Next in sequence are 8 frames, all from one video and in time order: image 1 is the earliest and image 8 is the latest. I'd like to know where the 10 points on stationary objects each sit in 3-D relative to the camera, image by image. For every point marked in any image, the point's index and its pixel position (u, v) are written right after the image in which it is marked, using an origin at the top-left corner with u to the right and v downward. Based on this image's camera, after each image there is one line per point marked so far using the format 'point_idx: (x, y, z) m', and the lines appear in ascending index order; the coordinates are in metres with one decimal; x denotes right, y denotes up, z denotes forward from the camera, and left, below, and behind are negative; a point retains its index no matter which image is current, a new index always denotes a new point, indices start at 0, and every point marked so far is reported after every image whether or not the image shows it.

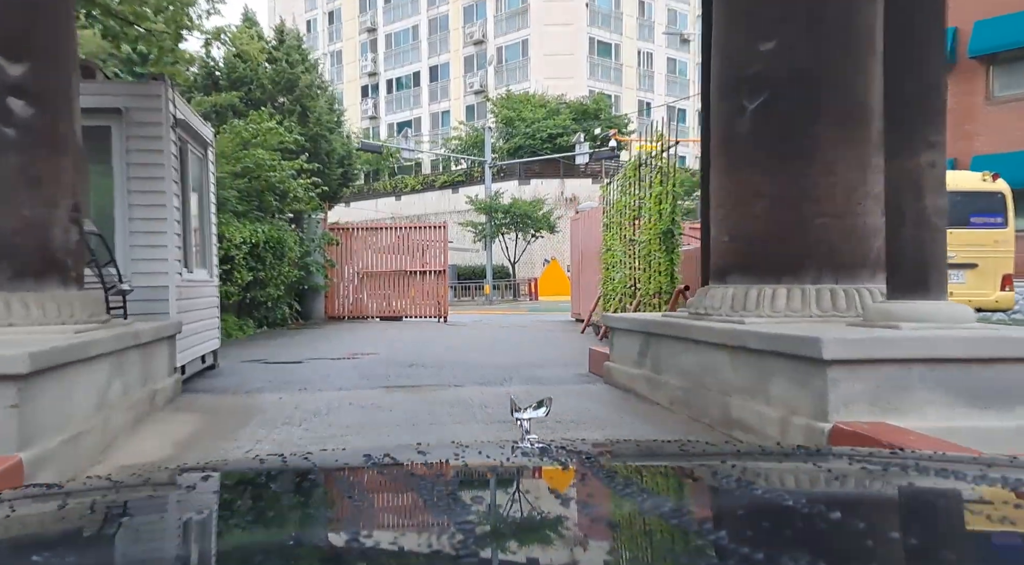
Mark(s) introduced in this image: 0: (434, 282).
0: (-1.9, 0.0, +17.8) m
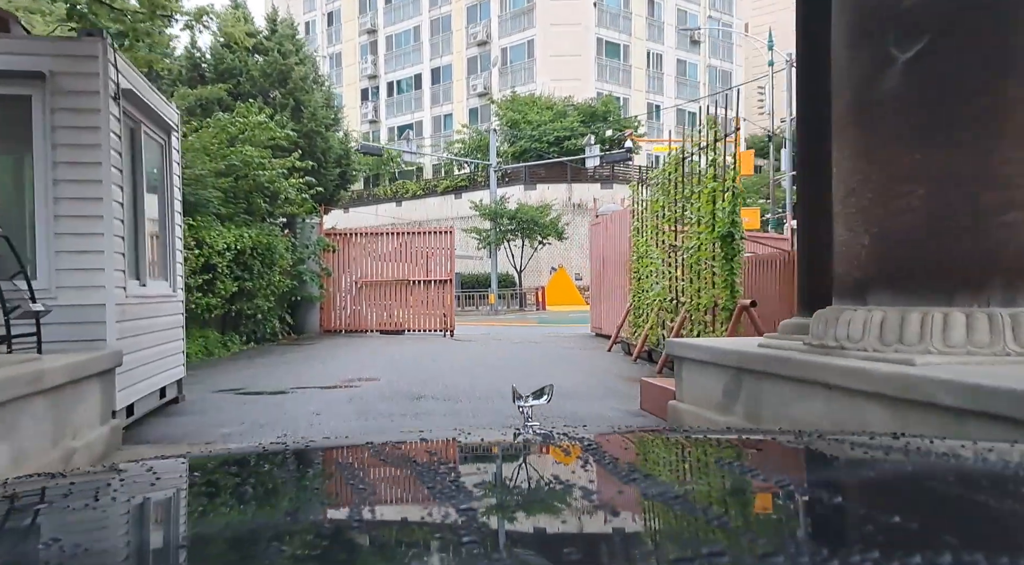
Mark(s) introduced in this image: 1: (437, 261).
0: (-1.6, -0.2, +16.3) m
1: (-1.7, +0.5, +16.3) m
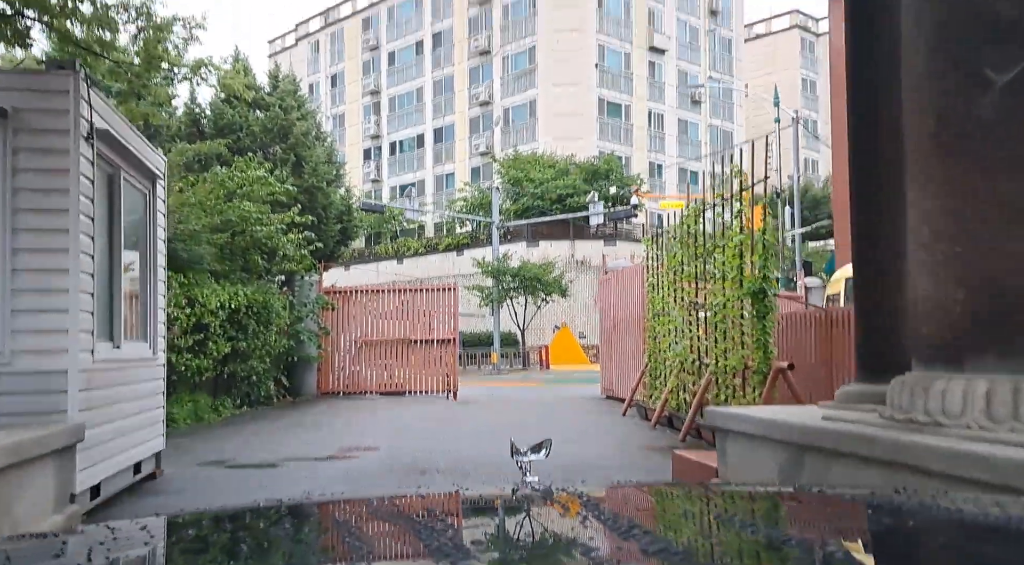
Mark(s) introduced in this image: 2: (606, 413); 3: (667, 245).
0: (-1.5, -1.5, +15.7) m
1: (-1.5, -0.8, +15.6) m
2: (+1.5, -2.1, +11.8) m
3: (+2.1, +0.5, +10.0) m
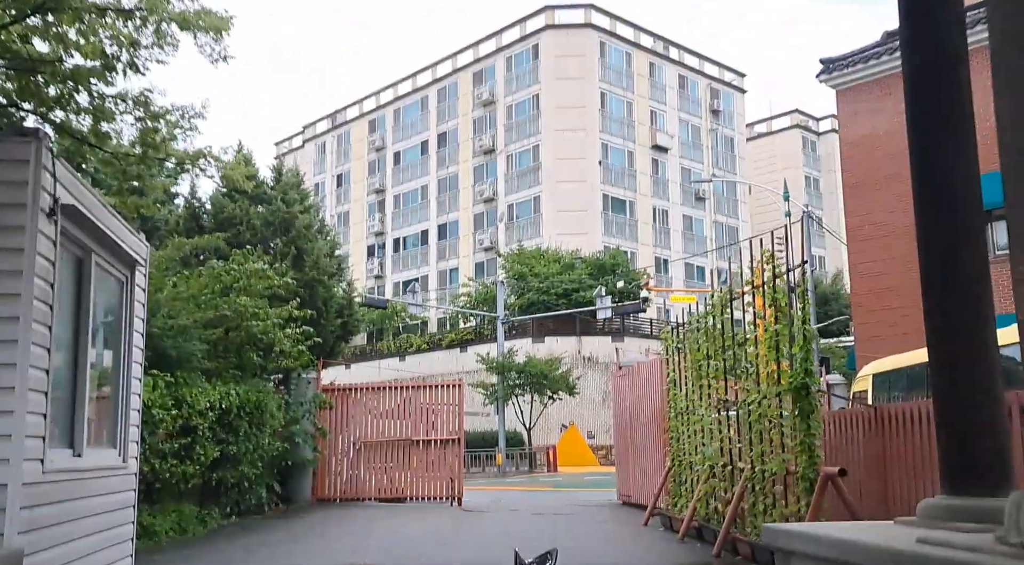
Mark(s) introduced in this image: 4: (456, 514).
0: (-1.3, -3.4, +14.8) m
1: (-1.4, -2.7, +14.8) m
2: (+1.6, -3.5, +10.8) m
3: (+2.2, -0.7, +9.4) m
4: (-0.9, -3.9, +12.5) m
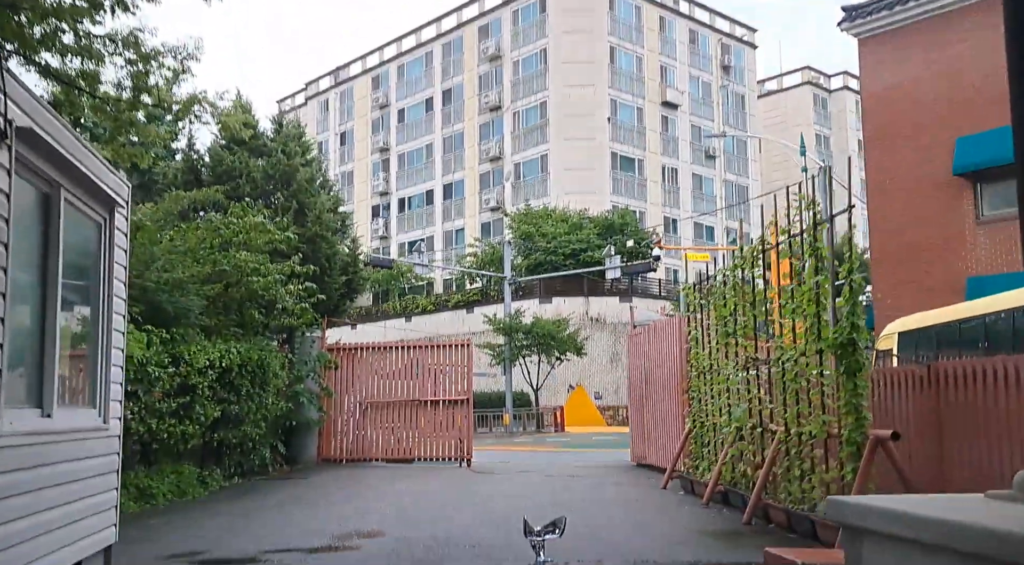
0: (-1.1, -2.5, +14.3) m
1: (-1.2, -1.9, +14.4) m
2: (+1.8, -2.8, +10.4) m
3: (+2.4, -0.2, +8.8) m
4: (-0.7, -3.2, +12.2) m
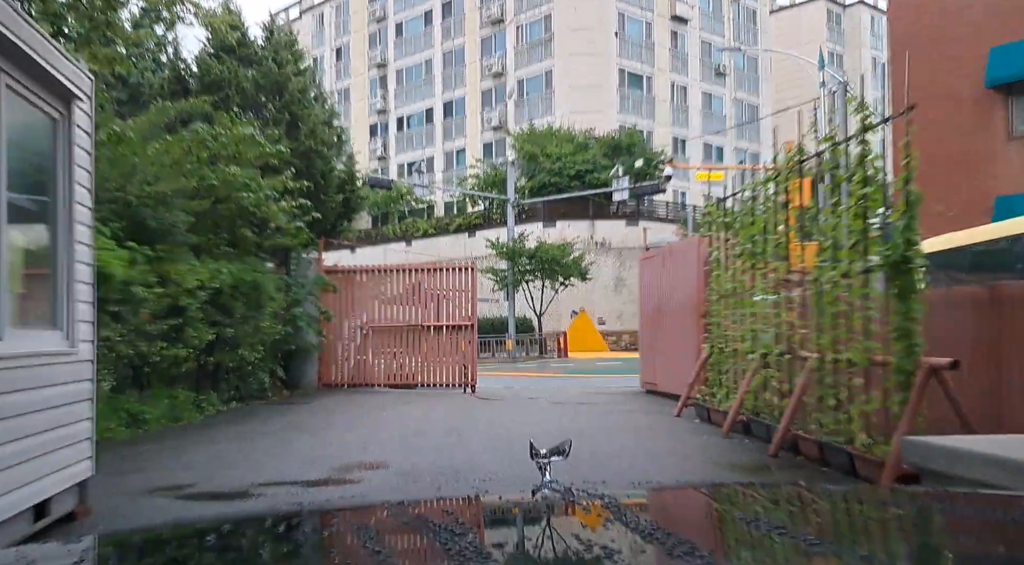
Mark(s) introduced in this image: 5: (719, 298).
0: (-1.0, -1.0, +13.9) m
1: (-1.1, -0.4, +13.9) m
2: (+1.9, -1.7, +10.0) m
3: (+2.5, +0.8, +8.2) m
4: (-0.6, -1.9, +11.8) m
5: (+2.4, -0.2, +8.7) m
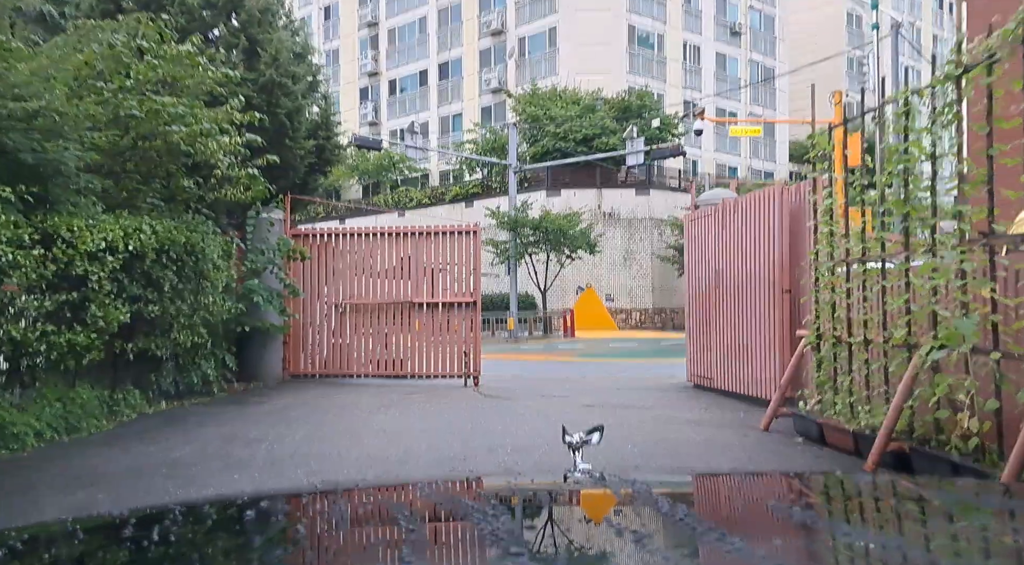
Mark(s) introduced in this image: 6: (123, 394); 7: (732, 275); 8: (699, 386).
0: (-0.8, -0.6, +11.3) m
1: (-0.9, +0.1, +11.2) m
2: (+2.1, -1.4, +7.4) m
3: (+2.7, +1.1, +5.5) m
4: (-0.5, -1.5, +9.2) m
5: (+2.6, +0.1, +6.1) m
6: (-4.3, -1.2, +8.2) m
7: (+2.6, +0.1, +9.0) m
8: (+2.5, -1.4, +9.8) m
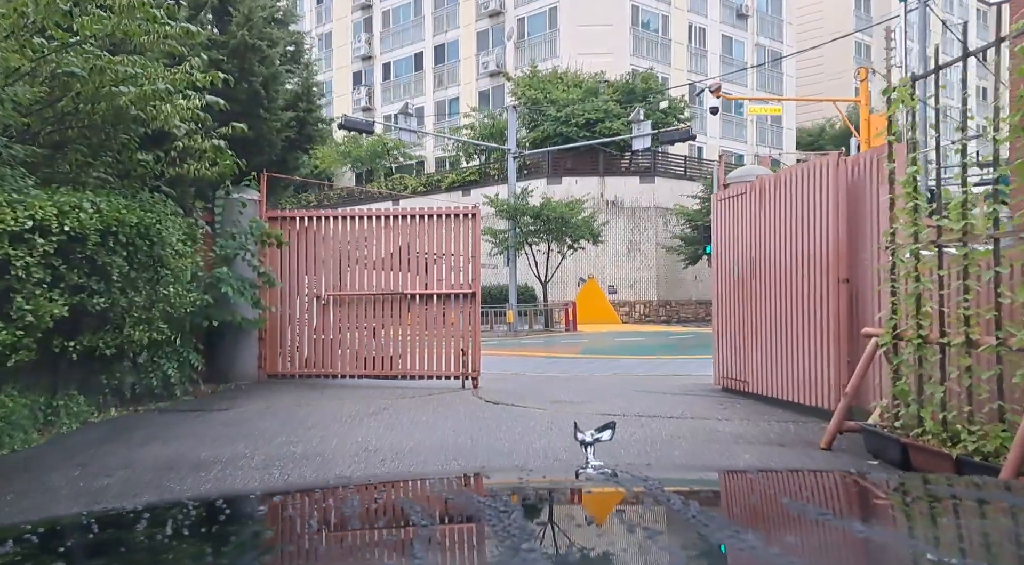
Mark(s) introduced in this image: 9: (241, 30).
0: (-0.8, -0.4, +10.1) m
1: (-0.8, +0.3, +10.0) m
2: (+2.2, -1.3, +6.3) m
3: (+2.8, +1.1, +4.4) m
4: (-0.4, -1.3, +8.0) m
5: (+2.7, +0.2, +5.0) m
6: (-4.2, -1.1, +7.0) m
7: (+2.6, +0.2, +7.9) m
8: (+2.5, -1.2, +8.6) m
9: (-3.5, +3.3, +9.8) m
